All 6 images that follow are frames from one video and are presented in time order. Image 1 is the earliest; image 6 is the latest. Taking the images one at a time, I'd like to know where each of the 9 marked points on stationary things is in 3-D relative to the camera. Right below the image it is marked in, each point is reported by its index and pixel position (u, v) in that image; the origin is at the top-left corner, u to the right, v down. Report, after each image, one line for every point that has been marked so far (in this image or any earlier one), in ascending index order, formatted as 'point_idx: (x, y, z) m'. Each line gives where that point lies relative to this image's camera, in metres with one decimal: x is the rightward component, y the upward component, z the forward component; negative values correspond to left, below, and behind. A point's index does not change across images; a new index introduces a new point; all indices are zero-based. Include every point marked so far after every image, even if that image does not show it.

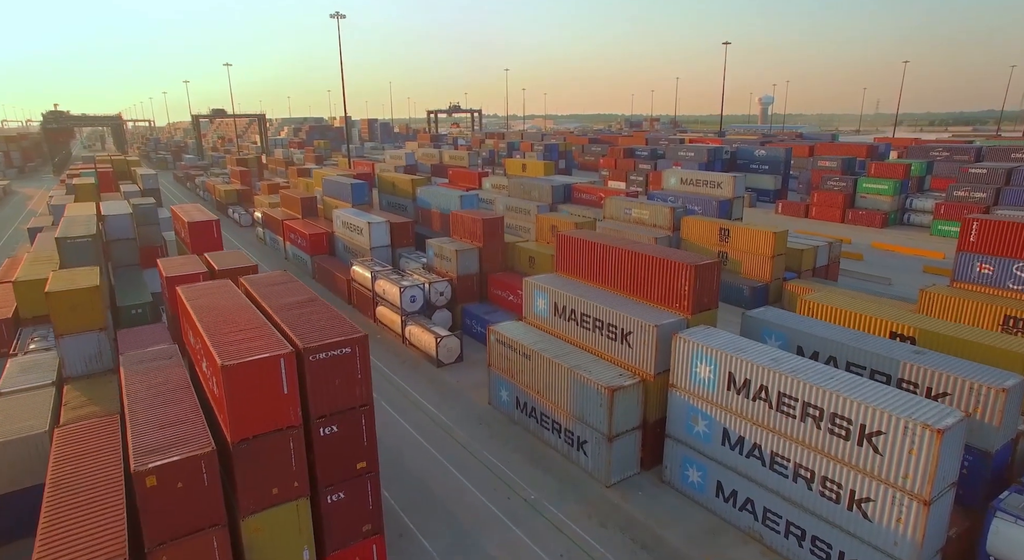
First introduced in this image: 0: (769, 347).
0: (+6.6, -1.7, +15.9) m
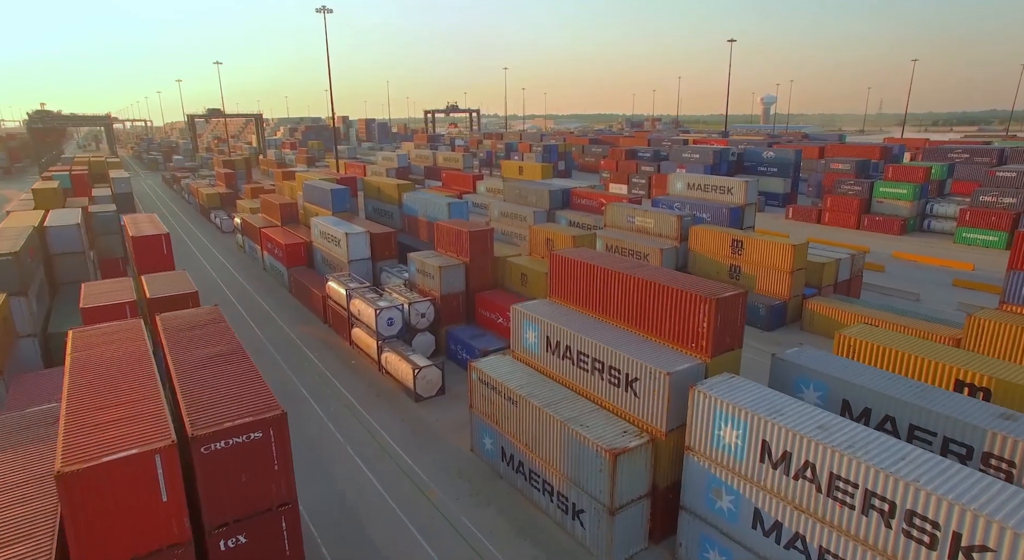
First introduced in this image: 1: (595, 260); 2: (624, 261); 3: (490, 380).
0: (+6.2, -2.6, +12.7) m
1: (+2.6, +0.6, +19.3) m
2: (+3.5, +0.6, +19.2) m
3: (-0.7, -3.0, +18.3) m
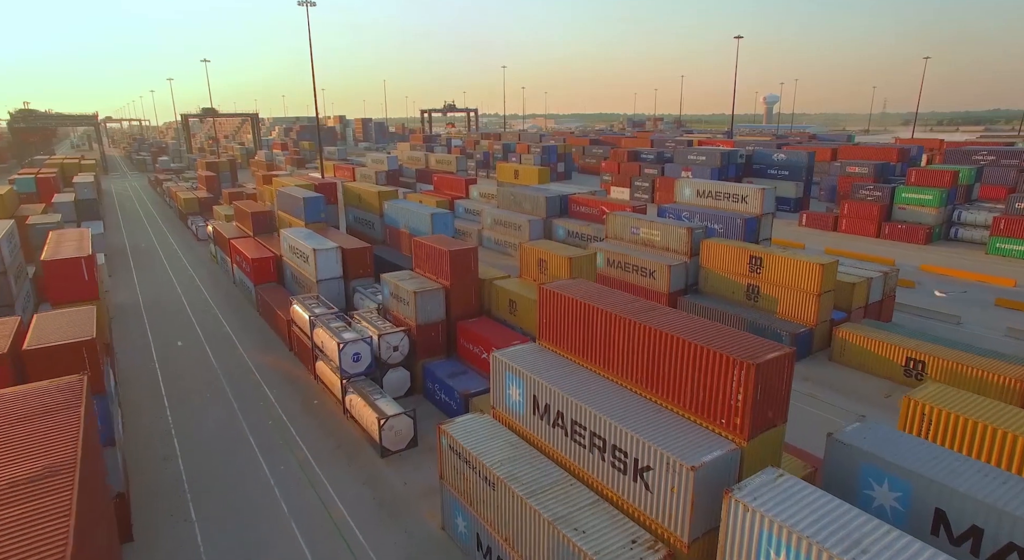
0: (+5.6, -3.7, +8.9) m
1: (+2.1, -0.5, +15.5) m
2: (+3.0, -0.5, +15.4) m
3: (-1.2, -4.0, +14.5) m
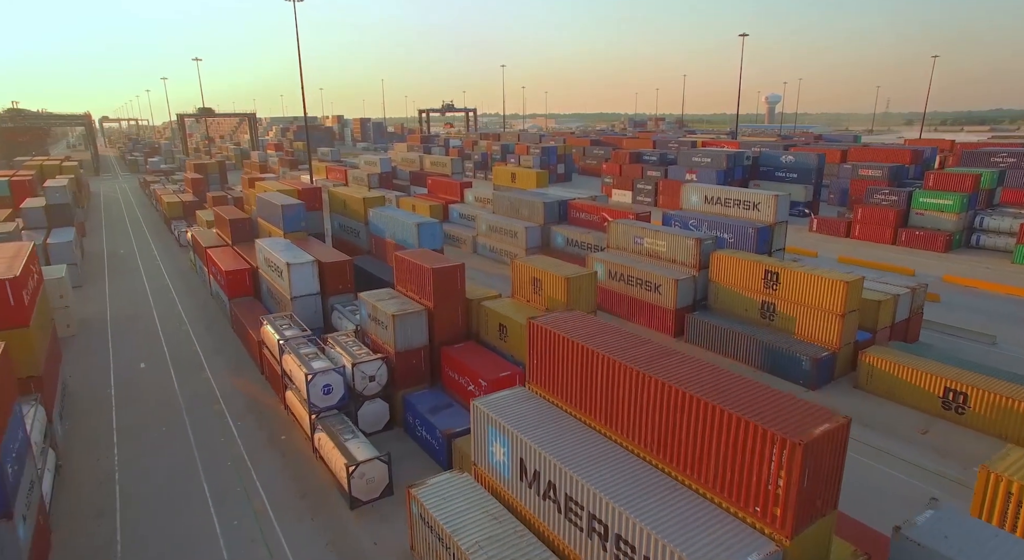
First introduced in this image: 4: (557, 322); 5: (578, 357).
0: (+5.3, -4.4, +6.3) m
1: (+1.7, -1.2, +13.0) m
2: (+2.7, -1.2, +12.9) m
3: (-1.5, -4.8, +12.0) m
4: (+1.0, -0.9, +13.9) m
5: (+1.4, -1.6, +12.5) m
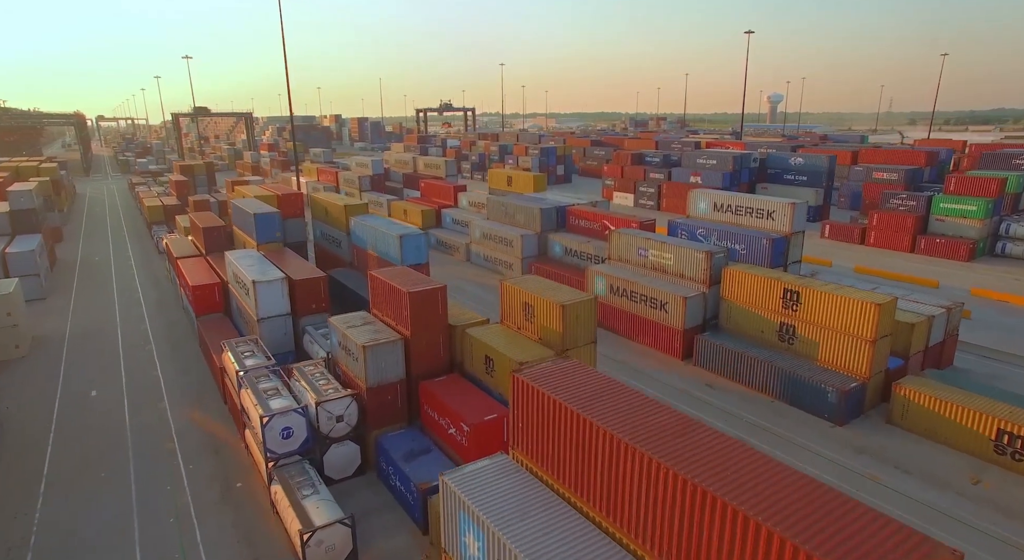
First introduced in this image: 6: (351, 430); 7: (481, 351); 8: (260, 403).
0: (+4.9, -5.2, +3.7) m
1: (+1.4, -2.0, +10.3) m
2: (+2.3, -2.0, +10.2) m
3: (-1.9, -5.6, +9.3) m
4: (+0.7, -1.7, +11.2) m
5: (+1.0, -2.3, +9.8) m
6: (-4.9, -4.5, +18.6) m
7: (-0.9, -2.2, +18.8) m
8: (-7.4, -3.6, +17.9) m
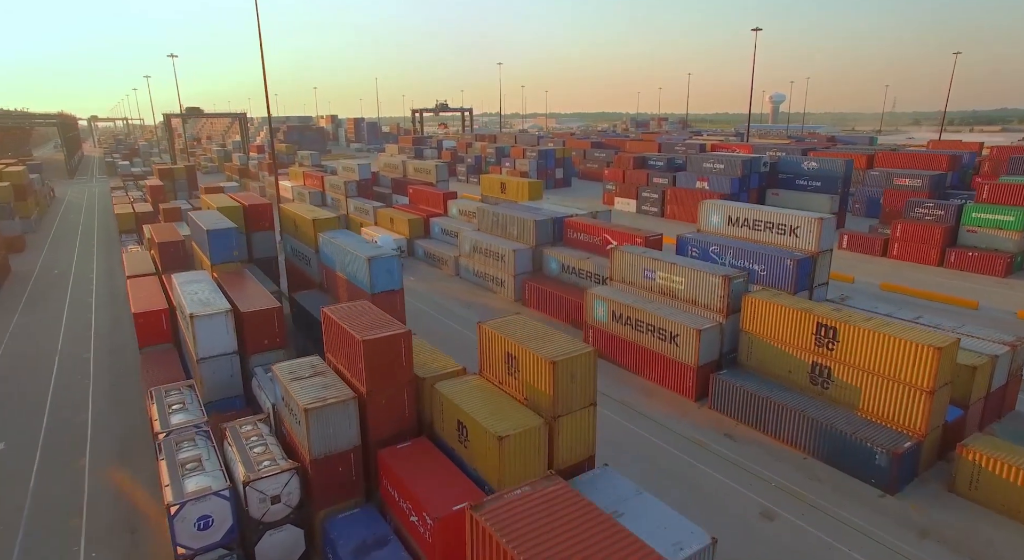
0: (+4.4, -6.3, 0.0) m
1: (+0.9, -3.1, +6.6) m
2: (+1.8, -3.1, +6.5) m
3: (-2.4, -6.7, +5.6) m
4: (+0.1, -2.8, +7.5) m
5: (+0.5, -3.4, +6.1) m
6: (-5.4, -5.6, +14.9) m
7: (-1.4, -3.3, +15.1) m
8: (-7.9, -4.7, +14.2) m
